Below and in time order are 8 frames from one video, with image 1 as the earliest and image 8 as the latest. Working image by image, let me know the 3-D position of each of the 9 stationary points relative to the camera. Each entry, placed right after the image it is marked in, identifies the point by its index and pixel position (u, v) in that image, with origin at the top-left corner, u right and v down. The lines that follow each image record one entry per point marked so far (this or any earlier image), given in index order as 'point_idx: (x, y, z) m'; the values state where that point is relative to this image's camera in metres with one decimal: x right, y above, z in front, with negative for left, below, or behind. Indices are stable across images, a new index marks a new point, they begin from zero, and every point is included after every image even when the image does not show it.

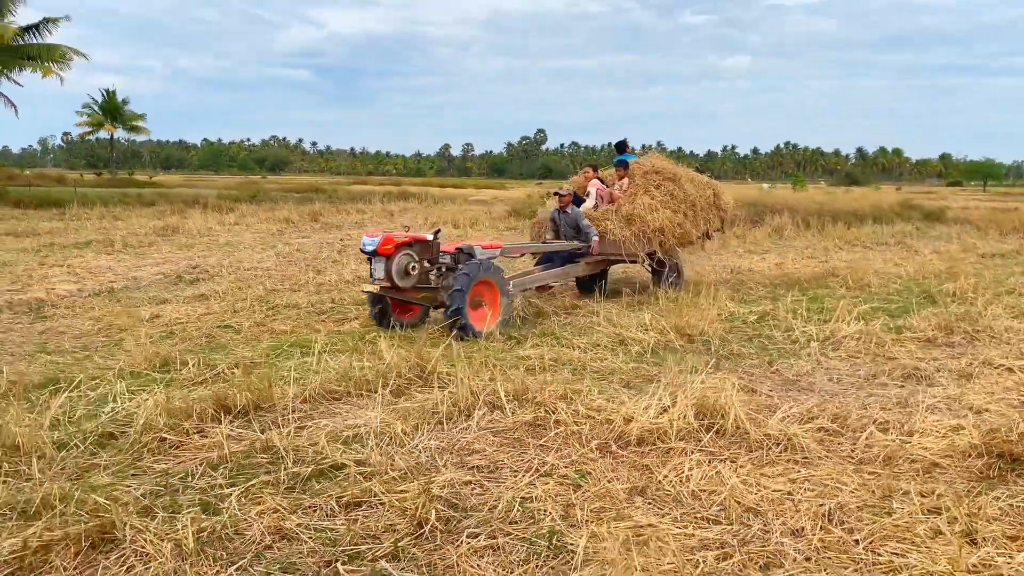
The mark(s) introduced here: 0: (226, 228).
0: (-4.8, +1.0, +15.5) m
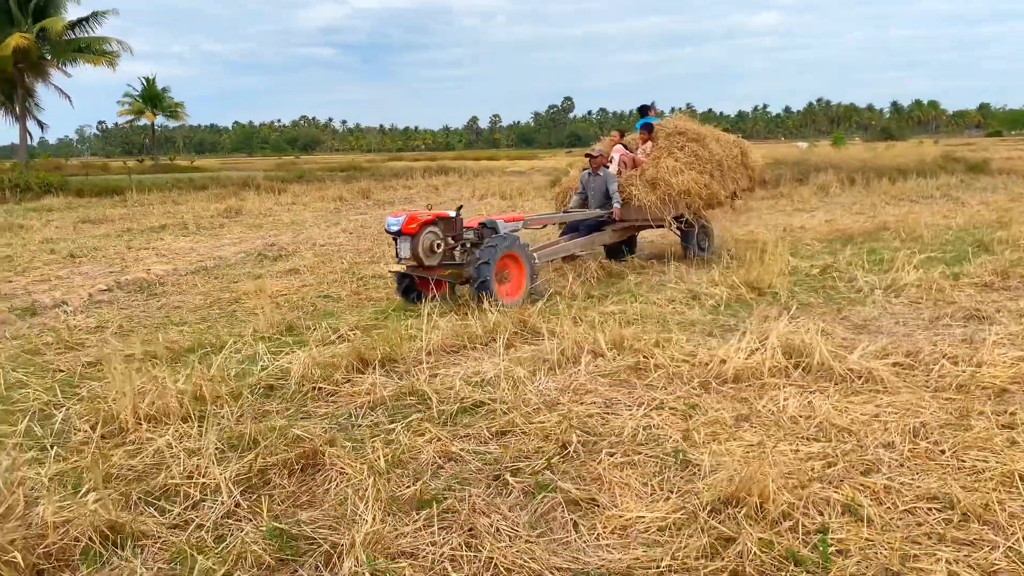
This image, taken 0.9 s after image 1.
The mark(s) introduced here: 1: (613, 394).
0: (-3.9, +1.4, +16.1) m
1: (+0.4, -0.5, +3.6) m
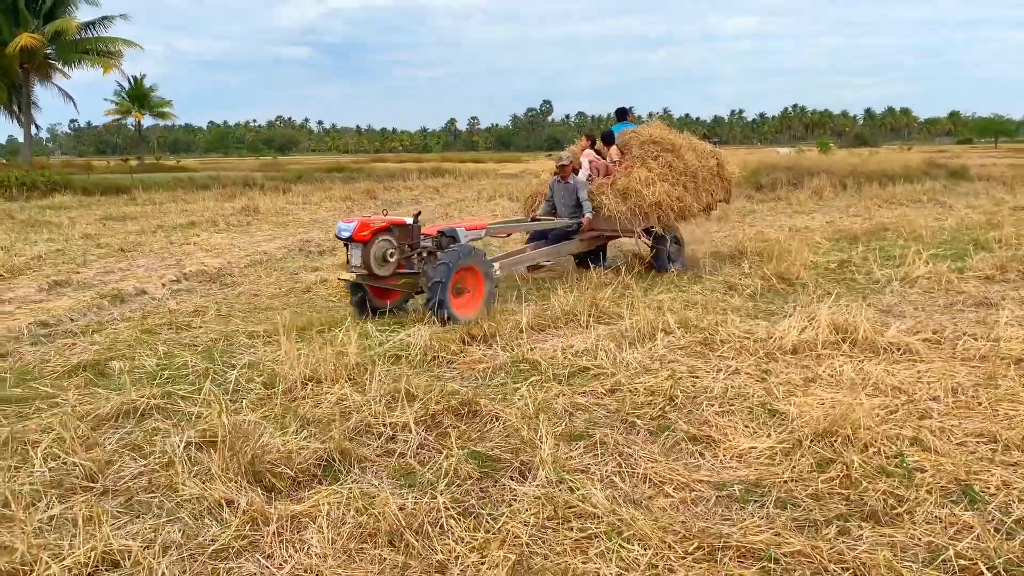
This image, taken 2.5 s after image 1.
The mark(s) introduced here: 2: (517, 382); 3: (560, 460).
0: (-3.8, +1.5, +16.6) m
1: (+0.9, -0.4, +4.3) m
2: (0.0, -0.4, +3.9) m
3: (+0.2, -0.6, +3.0) m
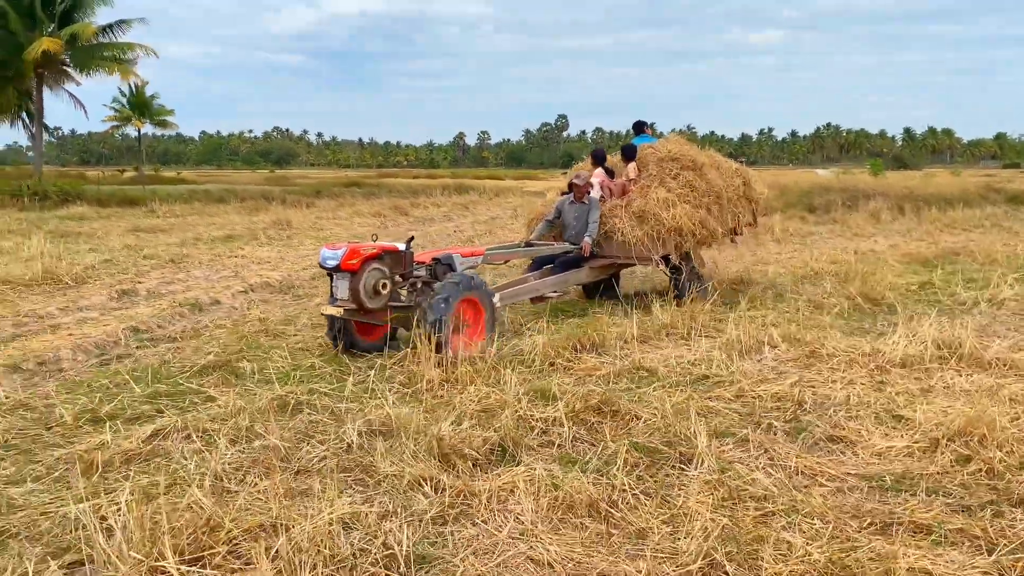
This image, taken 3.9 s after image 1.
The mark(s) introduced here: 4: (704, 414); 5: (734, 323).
0: (-3.1, +1.3, +17.0) m
1: (+1.5, -0.4, +4.5) m
2: (+0.6, -0.5, +4.2) m
3: (+0.7, -0.6, +3.3) m
4: (+0.8, -0.5, +3.8) m
5: (+1.3, -0.2, +5.4) m
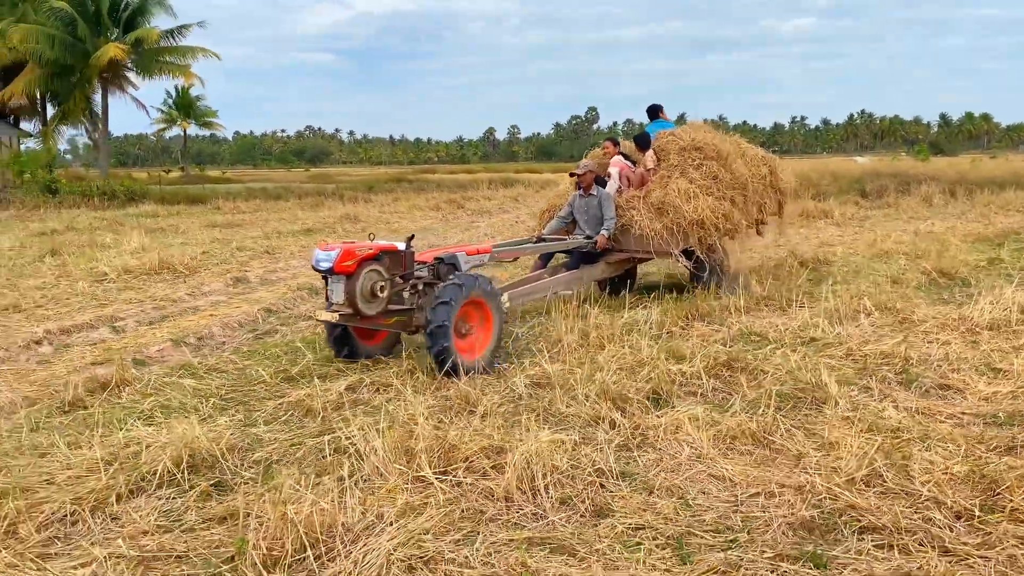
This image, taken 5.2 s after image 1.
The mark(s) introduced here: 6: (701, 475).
0: (-2.0, +1.5, +17.6) m
1: (+2.2, -0.3, +5.0) m
2: (+1.3, -0.3, +4.7) m
3: (+1.4, -0.5, +3.8) m
4: (+1.5, -0.4, +4.3) m
5: (+2.1, 0.0, +5.9) m
6: (+0.6, -0.6, +3.0) m
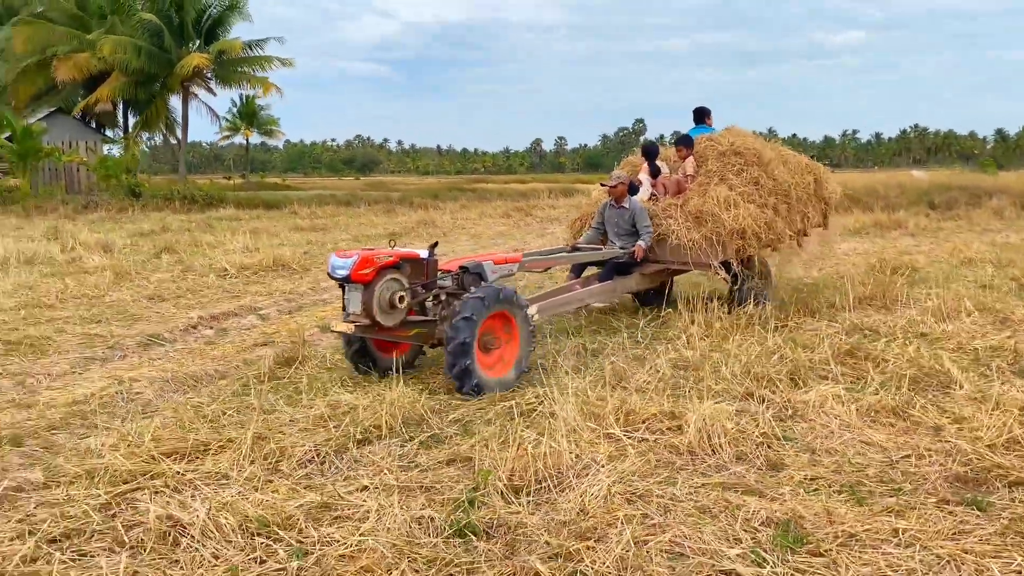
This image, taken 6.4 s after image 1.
0: (-0.6, +1.4, +18.1) m
1: (+2.9, -0.3, +5.3) m
2: (+2.1, -0.3, +5.1) m
3: (+2.1, -0.4, +4.2) m
4: (+2.2, -0.4, +4.6) m
5: (+2.9, -0.1, +6.3) m
6: (+1.3, -0.6, +3.4) m
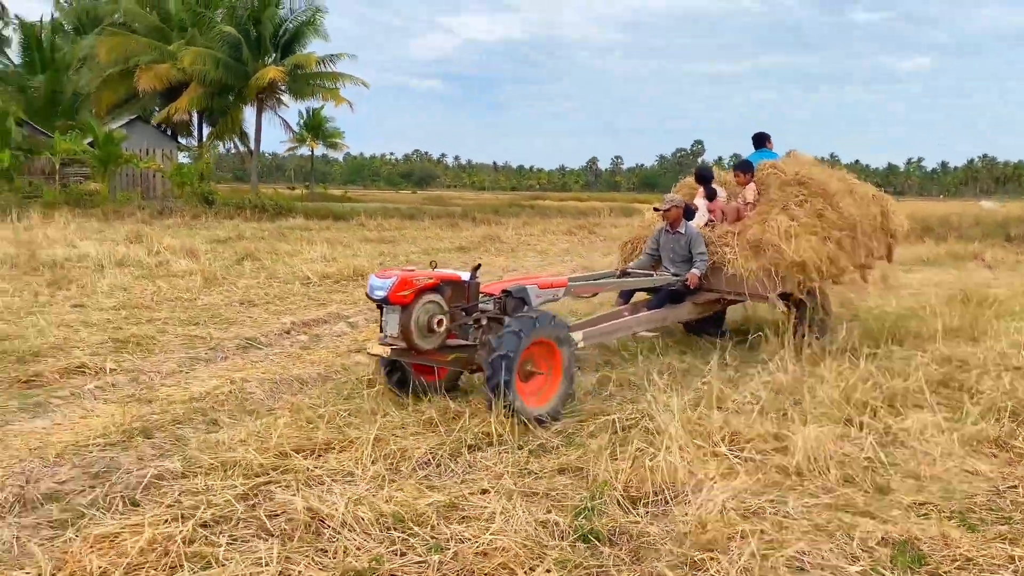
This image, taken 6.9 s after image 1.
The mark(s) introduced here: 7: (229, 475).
0: (+0.7, +1.0, +18.3) m
1: (+3.5, -0.5, +5.3) m
2: (+2.6, -0.5, +5.1) m
3: (+2.6, -0.6, +4.2) m
4: (+2.7, -0.5, +4.6) m
5: (+3.5, -0.3, +6.2) m
6: (+1.7, -0.7, +3.5) m
7: (-1.0, -0.7, +3.3) m
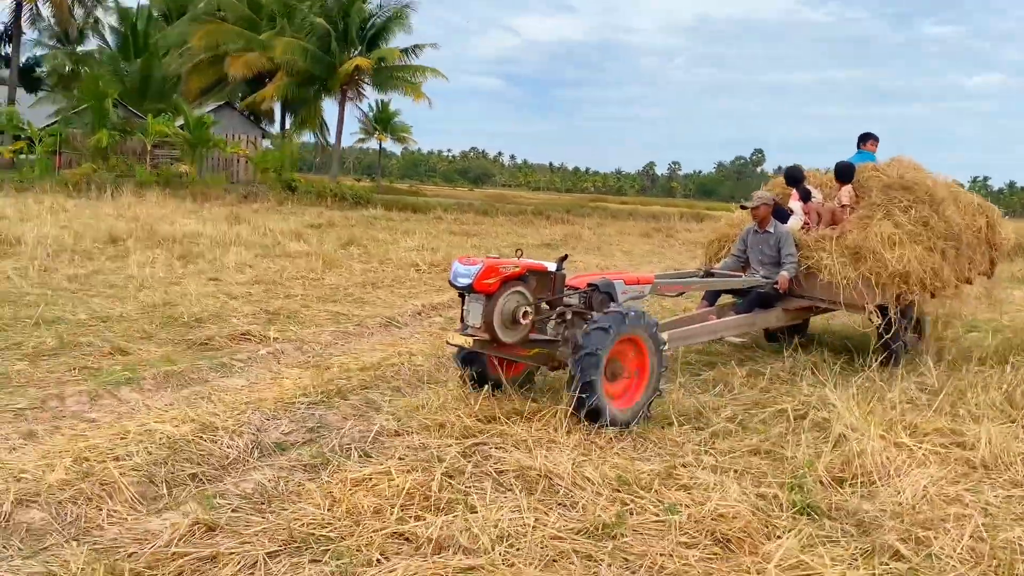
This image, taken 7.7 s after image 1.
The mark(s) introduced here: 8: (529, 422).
0: (+2.3, +1.0, +18.4) m
1: (+4.3, -0.6, +5.3) m
2: (+3.4, -0.6, +5.1) m
3: (+3.4, -0.7, +4.2) m
4: (+3.5, -0.6, +4.7) m
5: (+4.4, -0.4, +6.2) m
6: (+2.5, -0.7, +3.6) m
7: (-0.3, -0.6, +3.5) m
8: (+0.1, -0.6, +3.7) m
